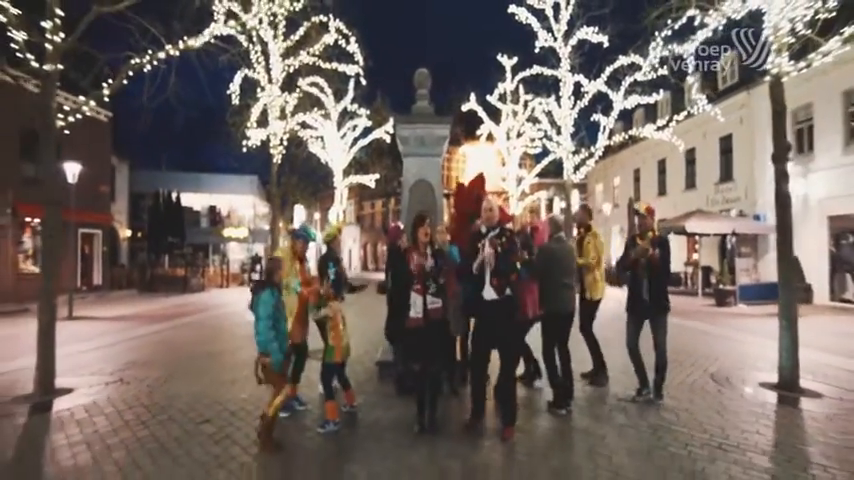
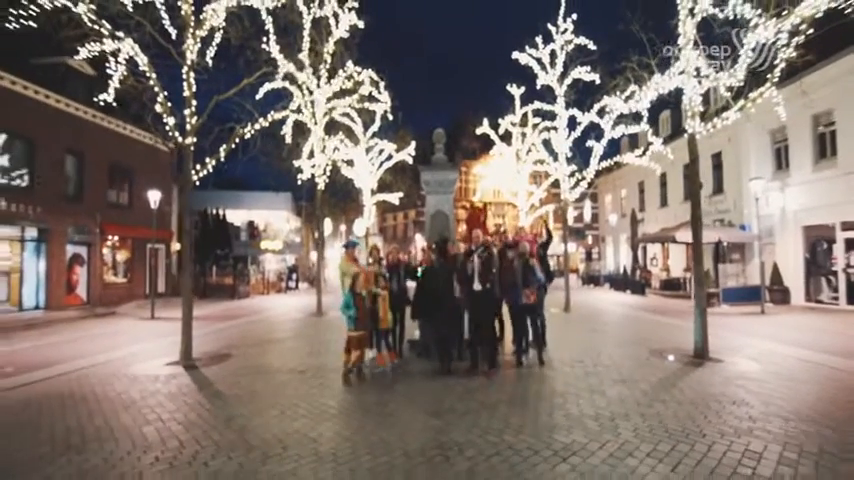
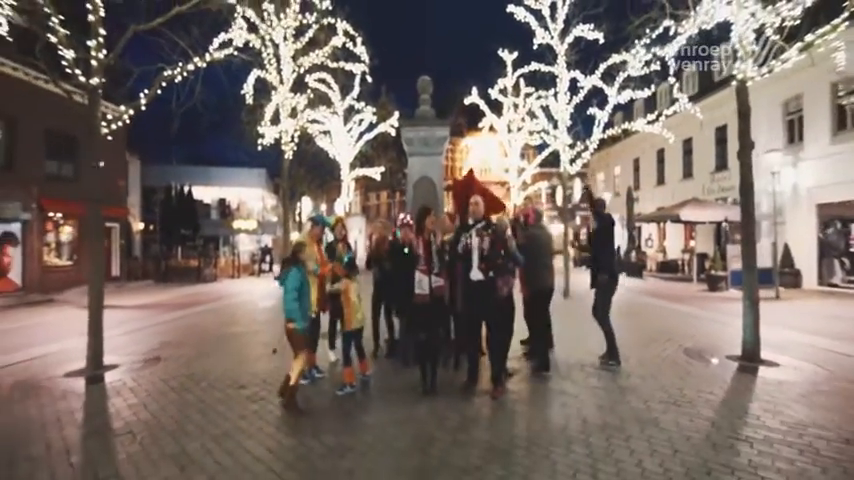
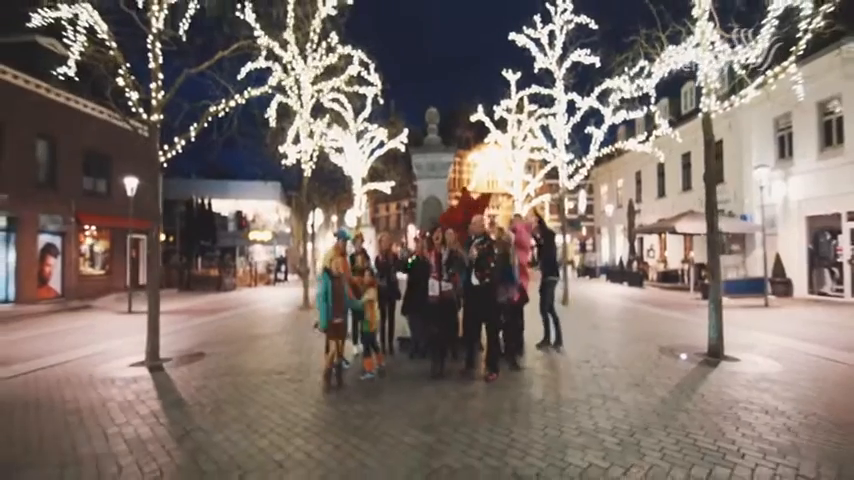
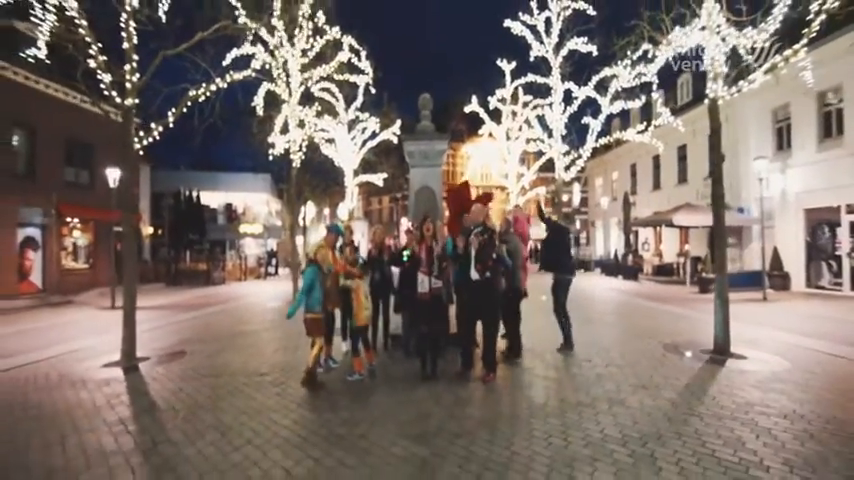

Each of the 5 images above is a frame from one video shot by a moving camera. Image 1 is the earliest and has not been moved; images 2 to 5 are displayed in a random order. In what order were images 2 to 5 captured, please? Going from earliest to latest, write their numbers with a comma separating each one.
3, 5, 4, 2
